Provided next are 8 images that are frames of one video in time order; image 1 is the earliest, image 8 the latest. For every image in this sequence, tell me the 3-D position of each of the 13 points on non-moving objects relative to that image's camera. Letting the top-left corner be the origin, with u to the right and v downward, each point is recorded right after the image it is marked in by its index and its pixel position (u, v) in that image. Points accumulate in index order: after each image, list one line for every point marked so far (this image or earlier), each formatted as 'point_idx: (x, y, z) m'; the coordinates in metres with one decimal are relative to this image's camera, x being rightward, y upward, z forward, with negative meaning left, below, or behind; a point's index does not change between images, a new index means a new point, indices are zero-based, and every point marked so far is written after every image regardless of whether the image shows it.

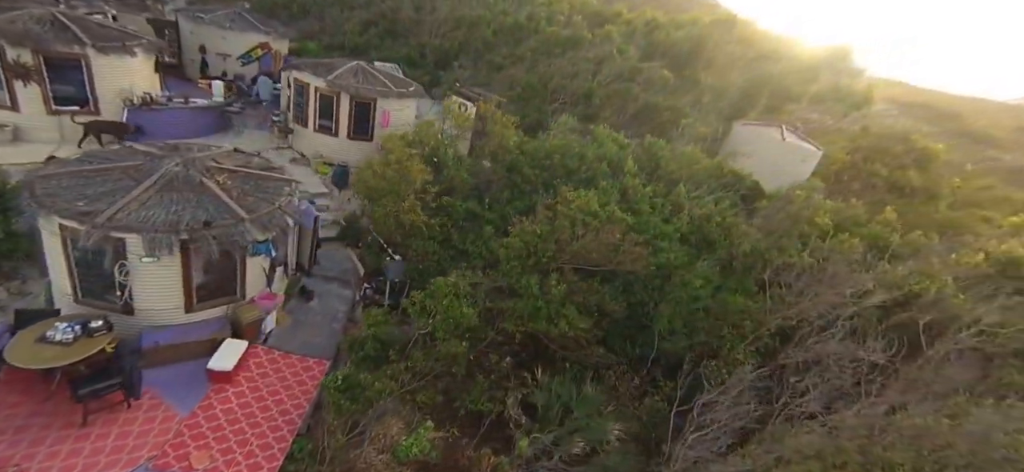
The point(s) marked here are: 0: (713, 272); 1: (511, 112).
0: (+4.5, -0.7, +9.9) m
1: (+0.2, +5.0, +19.4) m
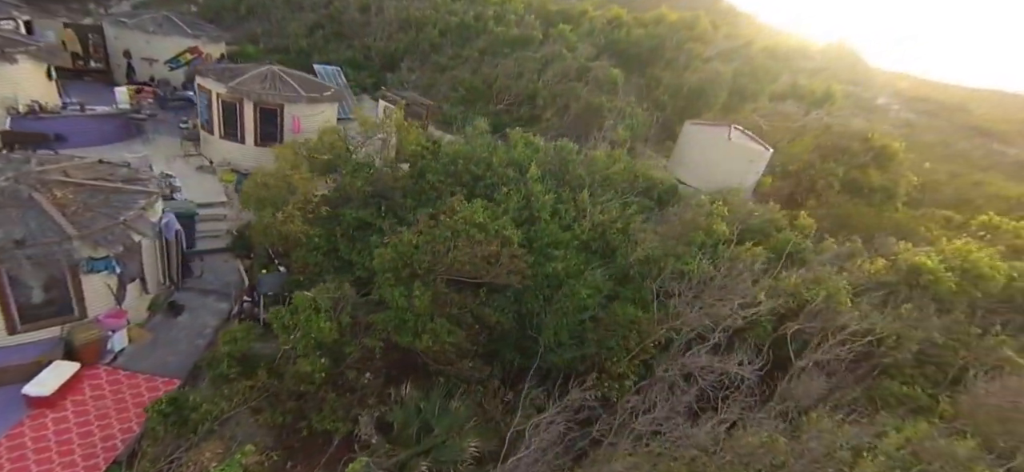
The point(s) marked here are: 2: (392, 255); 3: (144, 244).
0: (+2.1, -0.9, +9.6) m
1: (-2.3, +4.9, +19.1) m
2: (-2.2, -0.4, +8.9) m
3: (-6.6, -0.1, +8.4) m
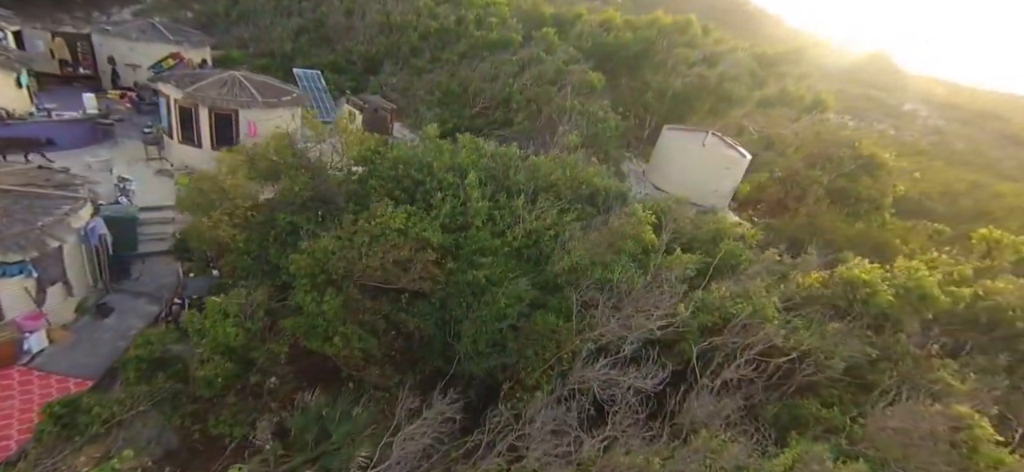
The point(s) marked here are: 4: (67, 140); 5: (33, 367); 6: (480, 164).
0: (+0.4, -1.1, +9.5) m
1: (-3.4, +4.7, +19.2) m
2: (-3.9, -0.5, +9.0) m
3: (-8.2, -0.2, +8.7) m
4: (-12.1, +2.7, +13.1) m
5: (-8.2, -2.2, +8.2) m
6: (-0.8, +1.8, +11.8) m
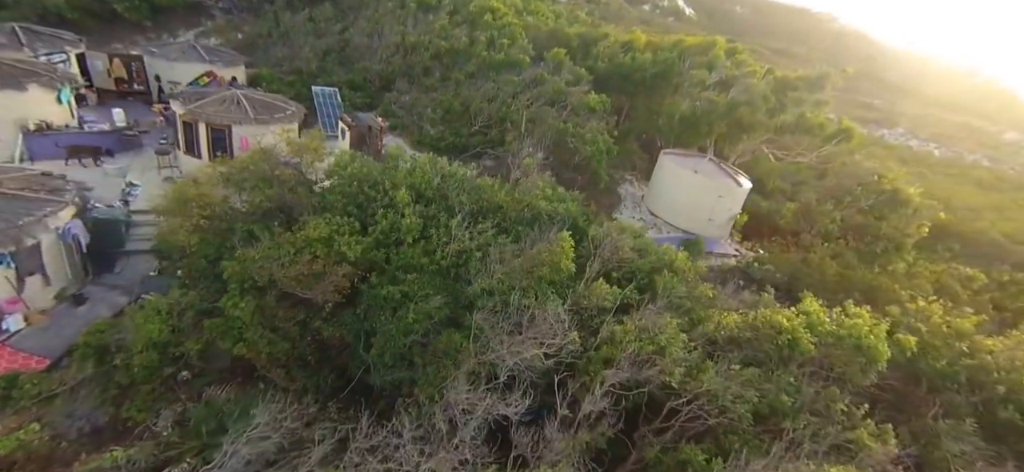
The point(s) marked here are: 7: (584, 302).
0: (-1.4, -1.5, +9.8) m
1: (-3.6, +4.2, +20.0) m
2: (-5.7, -0.7, +9.9) m
3: (-10.1, -0.1, +10.2) m
4: (-13.2, +2.8, +15.1) m
5: (-10.2, -2.2, +9.7) m
6: (-2.2, +1.4, +12.3) m
7: (+1.5, -1.4, +9.5) m
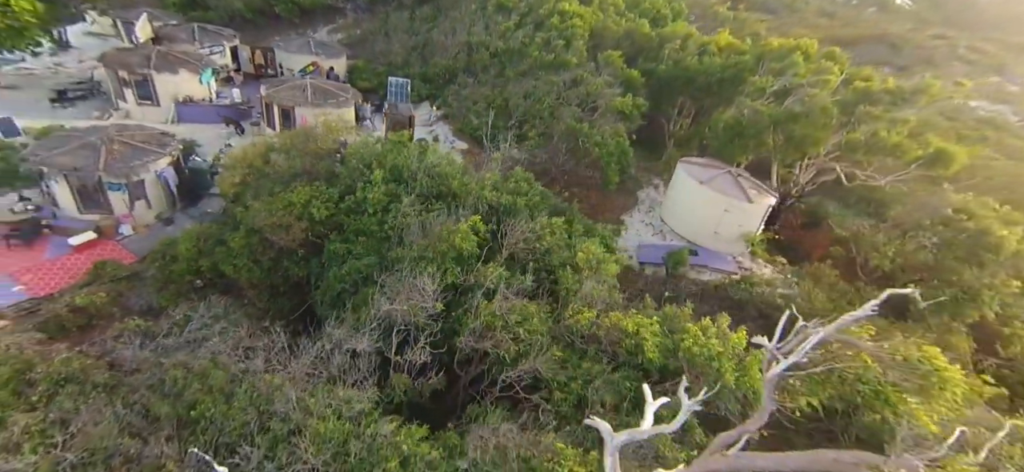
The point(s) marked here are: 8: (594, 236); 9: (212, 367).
0: (-3.8, -0.8, +12.4) m
1: (-2.1, +5.2, +22.5) m
2: (-7.7, +0.6, +13.6) m
3: (-11.7, +1.8, +15.1) m
4: (-12.8, +5.1, +20.7) m
5: (-12.3, -0.2, +14.8) m
6: (-3.4, +2.2, +14.9) m
7: (-1.1, -1.1, +11.2) m
8: (+2.5, 0.0, +13.4) m
9: (-6.1, -2.6, +9.5) m
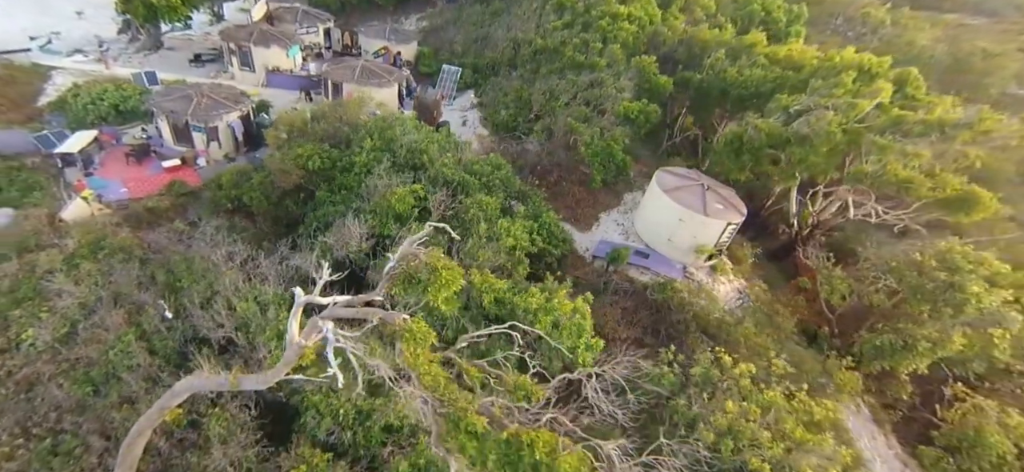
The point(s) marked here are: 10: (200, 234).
0: (-5.9, +0.8, +15.8) m
1: (-1.1, +6.4, +25.2) m
2: (-9.2, +2.9, +17.9) m
3: (-12.5, +4.6, +20.2) m
4: (-11.8, +8.1, +25.8) m
5: (-13.4, +2.8, +20.1) m
6: (-4.5, +3.7, +18.1) m
7: (-3.6, +0.1, +14.2) m
8: (+0.5, +0.5, +15.4) m
9: (-9.0, -0.6, +13.6) m
10: (-10.1, 0.0, +15.4) m
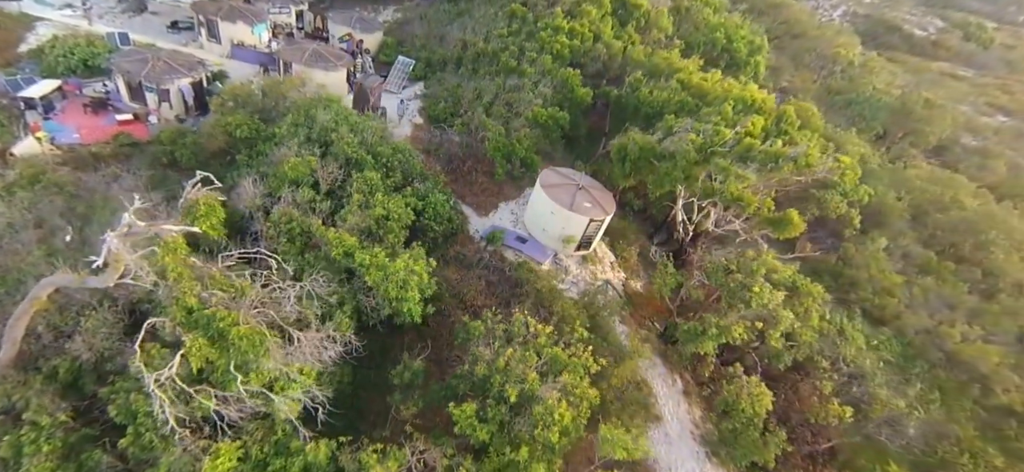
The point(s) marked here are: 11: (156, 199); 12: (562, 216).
0: (-10.1, +2.5, +18.2) m
1: (-4.7, +7.5, +27.6) m
2: (-13.1, +4.8, +20.3) m
3: (-16.2, +6.9, +22.6) m
4: (-15.2, +10.3, +28.1) m
5: (-17.4, +5.2, +22.4) m
6: (-8.4, +5.2, +20.5) m
7: (-7.8, +1.5, +16.6) m
8: (-3.8, +1.5, +17.9) m
9: (-13.3, +1.4, +16.0) m
10: (-14.3, +2.1, +17.7) m
11: (-12.4, +1.3, +16.5) m
12: (+2.0, +0.8, +18.6) m
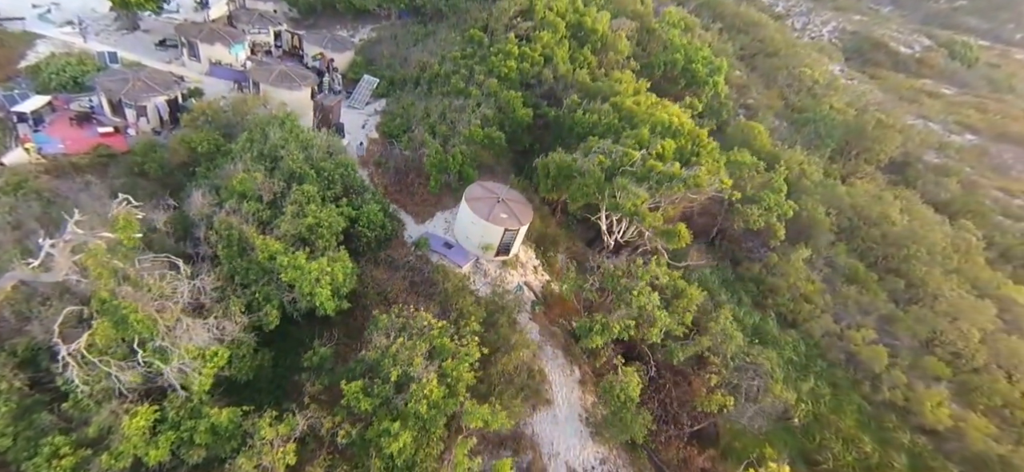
0: (-13.3, +2.3, +20.8) m
1: (-7.8, +7.2, +30.1) m
2: (-16.3, +4.7, +22.9) m
3: (-19.4, +6.8, +25.2) m
4: (-18.2, +10.2, +30.8) m
5: (-20.6, +5.1, +25.1) m
6: (-11.6, +5.0, +23.1) m
7: (-11.1, +1.4, +19.1) m
8: (-7.1, +1.3, +20.3) m
9: (-16.6, +1.3, +18.6) m
10: (-17.6, +2.1, +20.3) m
11: (-15.7, +1.3, +19.1) m
12: (-1.3, +0.5, +21.0) m
